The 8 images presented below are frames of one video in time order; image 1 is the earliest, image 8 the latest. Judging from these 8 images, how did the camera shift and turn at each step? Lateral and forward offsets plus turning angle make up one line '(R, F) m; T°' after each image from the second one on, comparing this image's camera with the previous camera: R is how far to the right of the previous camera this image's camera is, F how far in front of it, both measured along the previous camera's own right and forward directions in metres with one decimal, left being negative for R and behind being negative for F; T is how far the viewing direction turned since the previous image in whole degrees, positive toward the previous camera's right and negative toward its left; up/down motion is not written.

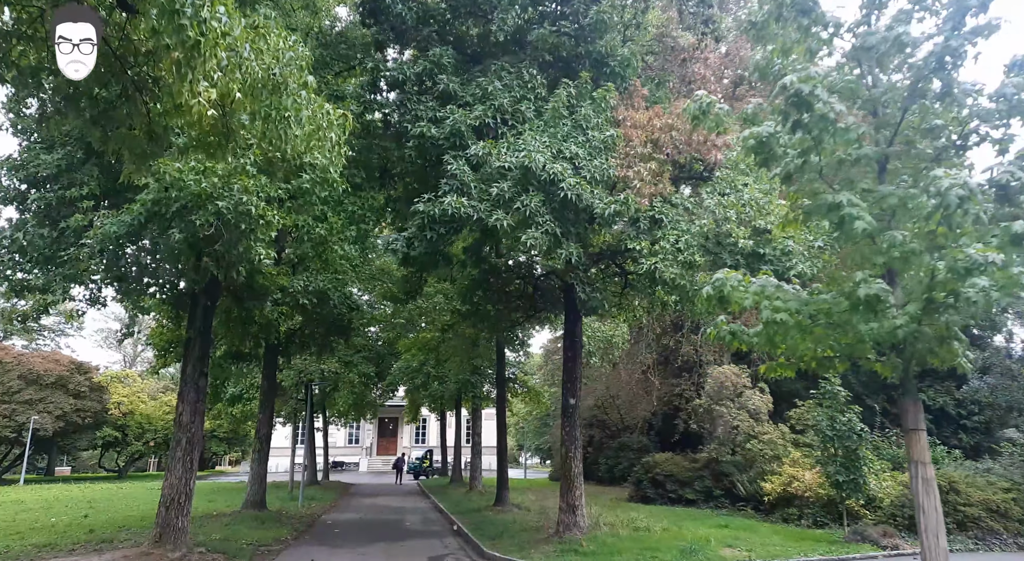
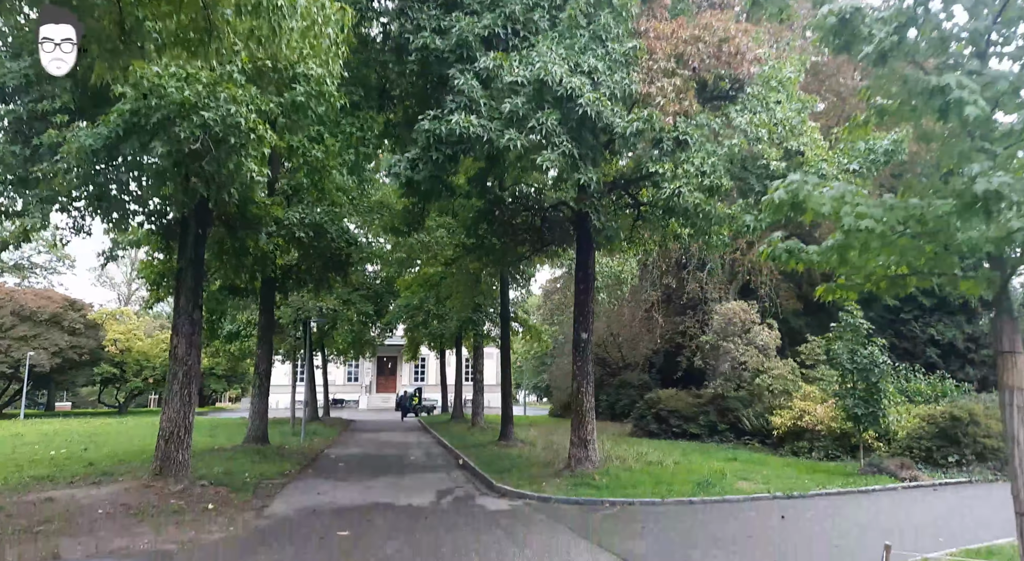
(-0.3, +0.6) m; 0°
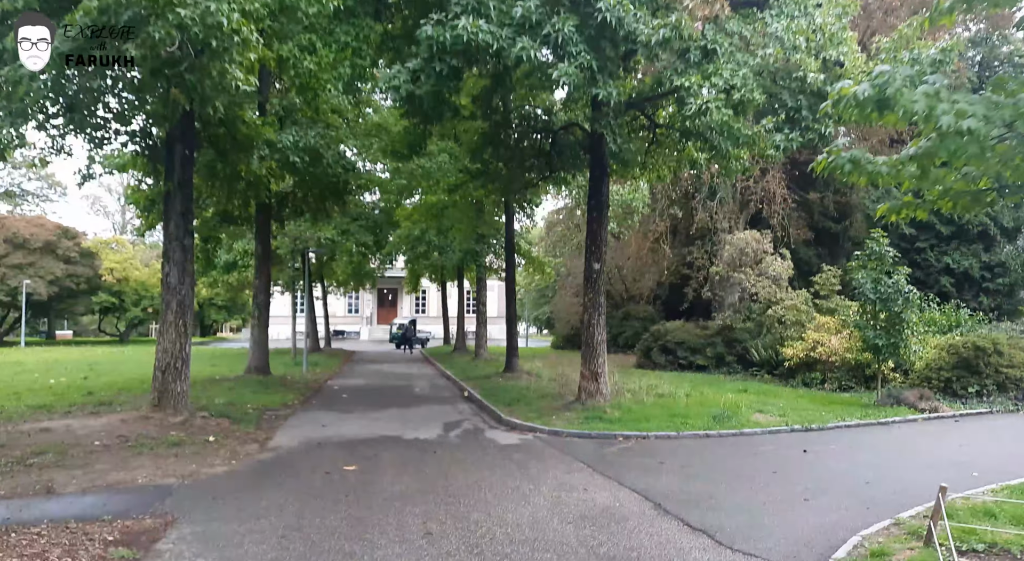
(-0.2, +0.6) m; 0°
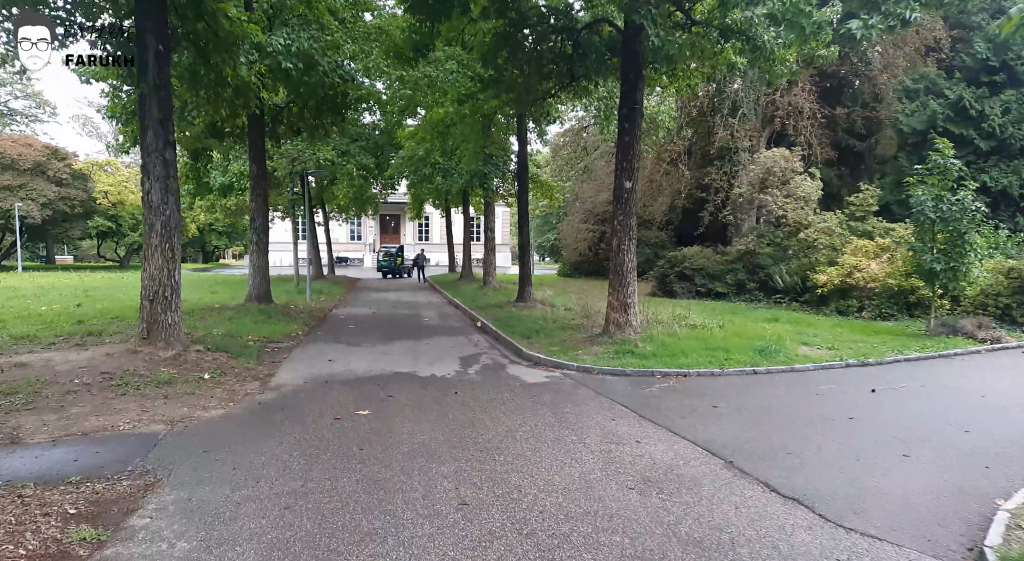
(-0.3, +1.1) m; 0°
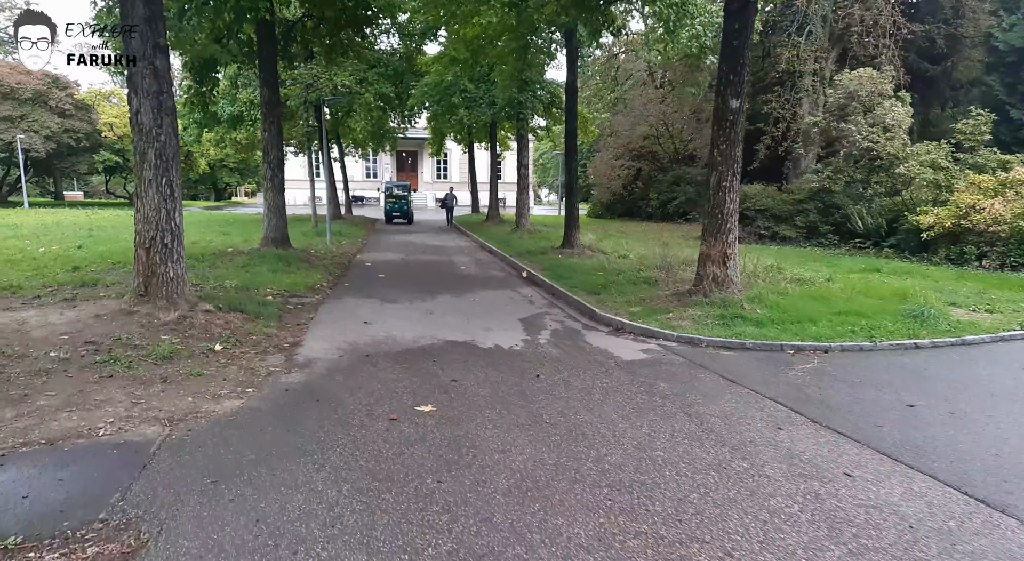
(-0.8, +1.9) m; -1°
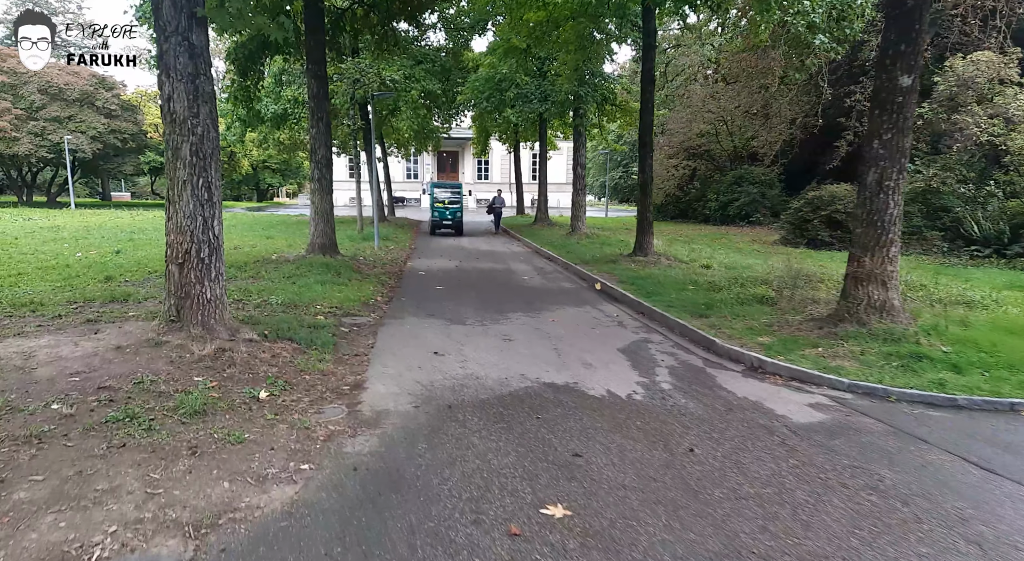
(-0.8, +1.6) m; -3°
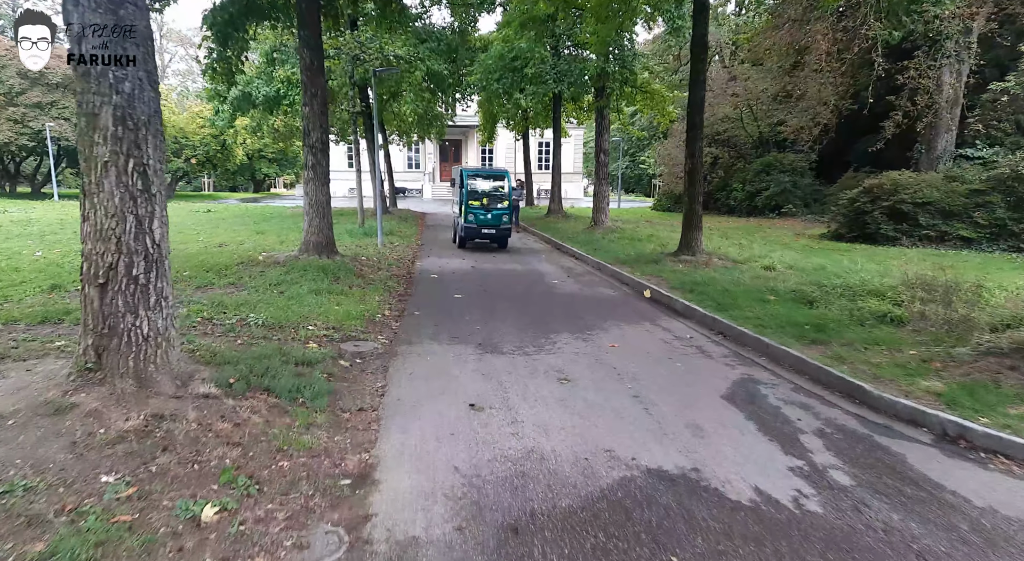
(-0.5, +2.1) m; 0°
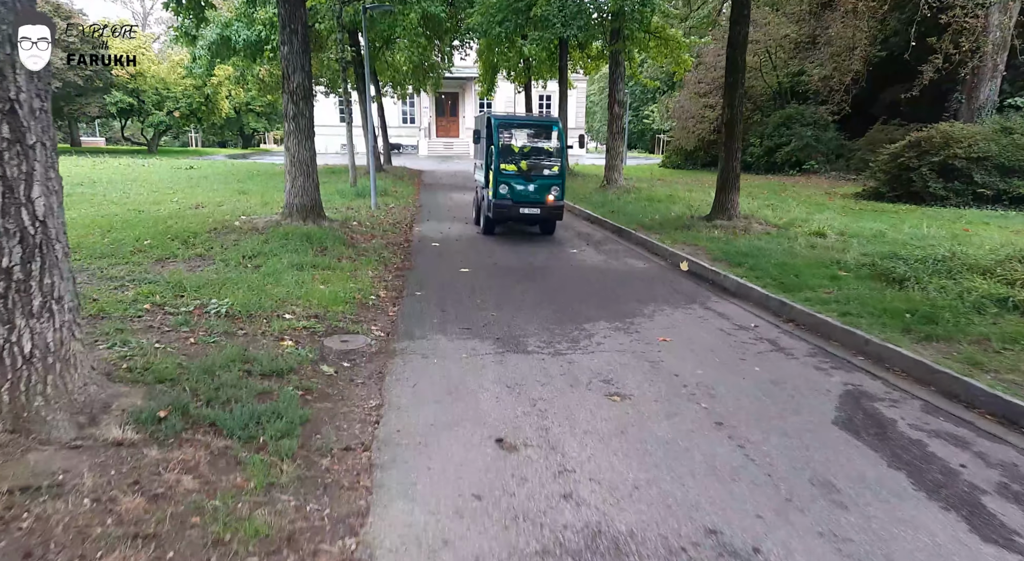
(-0.3, +1.5) m; 0°
